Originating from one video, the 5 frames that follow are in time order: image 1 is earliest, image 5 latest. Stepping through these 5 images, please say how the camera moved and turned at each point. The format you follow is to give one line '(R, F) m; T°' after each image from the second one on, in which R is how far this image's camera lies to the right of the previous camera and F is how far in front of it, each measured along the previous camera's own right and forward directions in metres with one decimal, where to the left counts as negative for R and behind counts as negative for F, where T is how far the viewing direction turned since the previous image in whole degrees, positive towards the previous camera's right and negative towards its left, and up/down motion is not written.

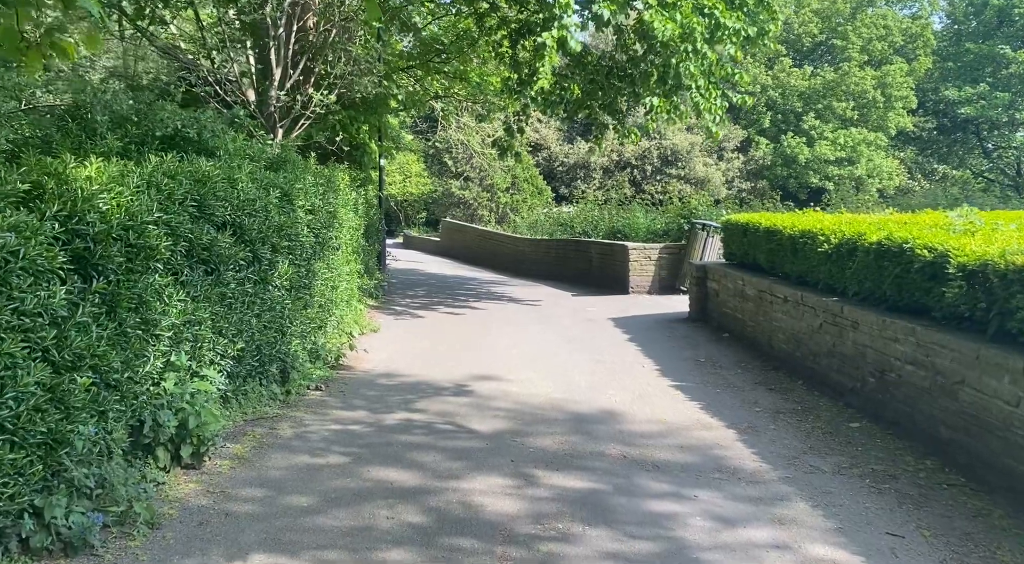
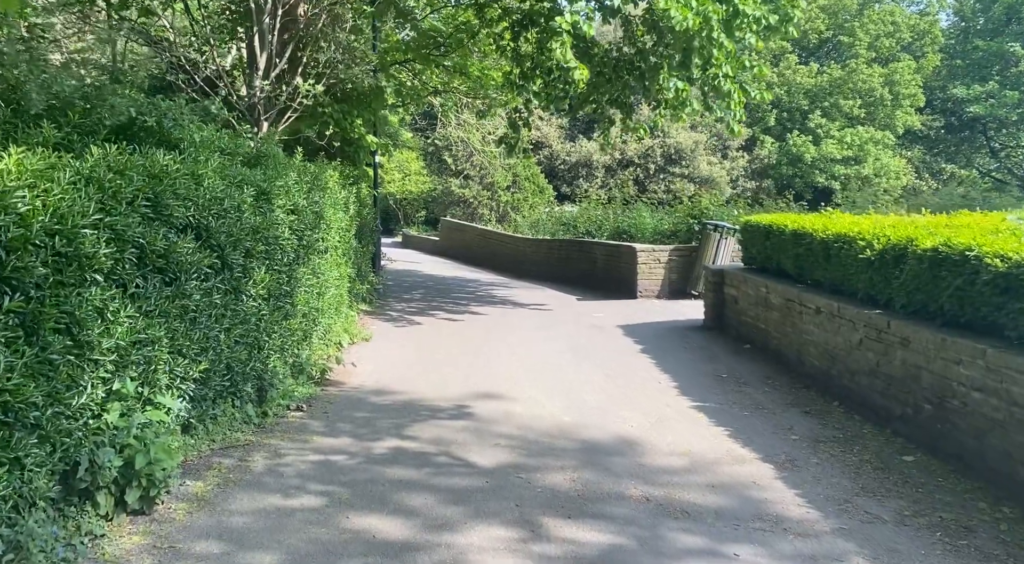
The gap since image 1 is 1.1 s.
(0.0, +0.8) m; 0°
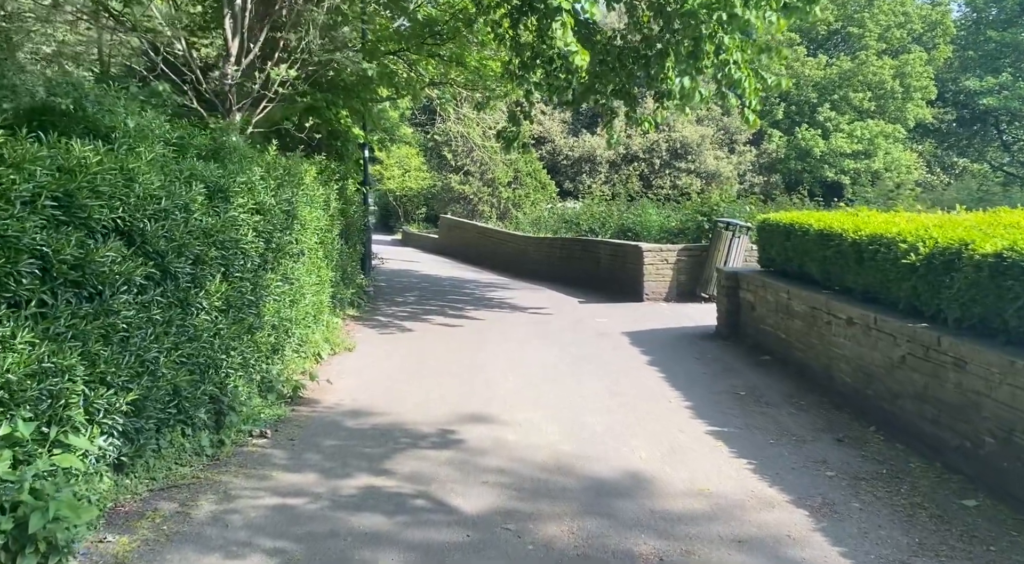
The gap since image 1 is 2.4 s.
(+0.1, +0.9) m; 0°
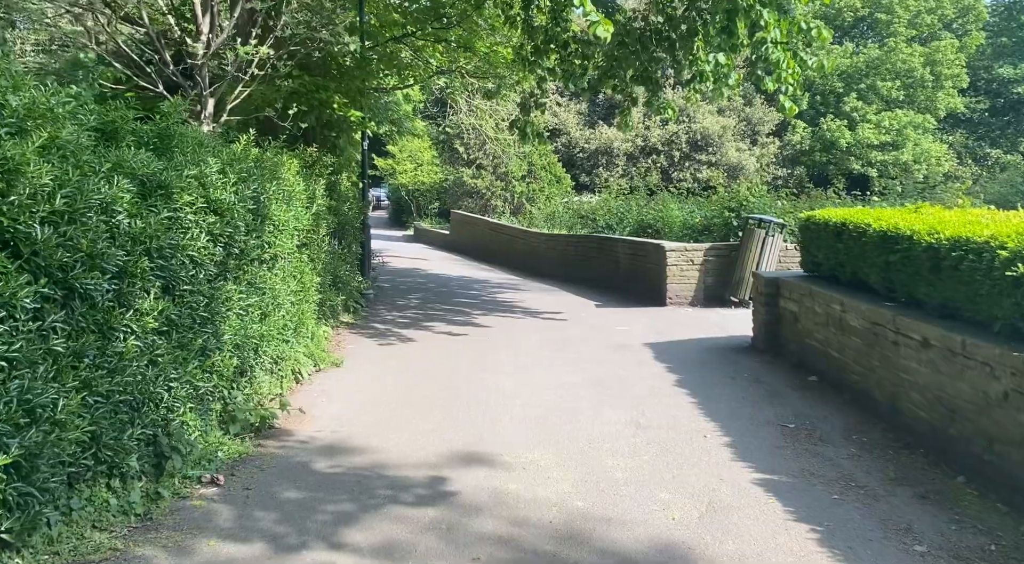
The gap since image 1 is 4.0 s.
(+0.1, +1.2) m; -1°
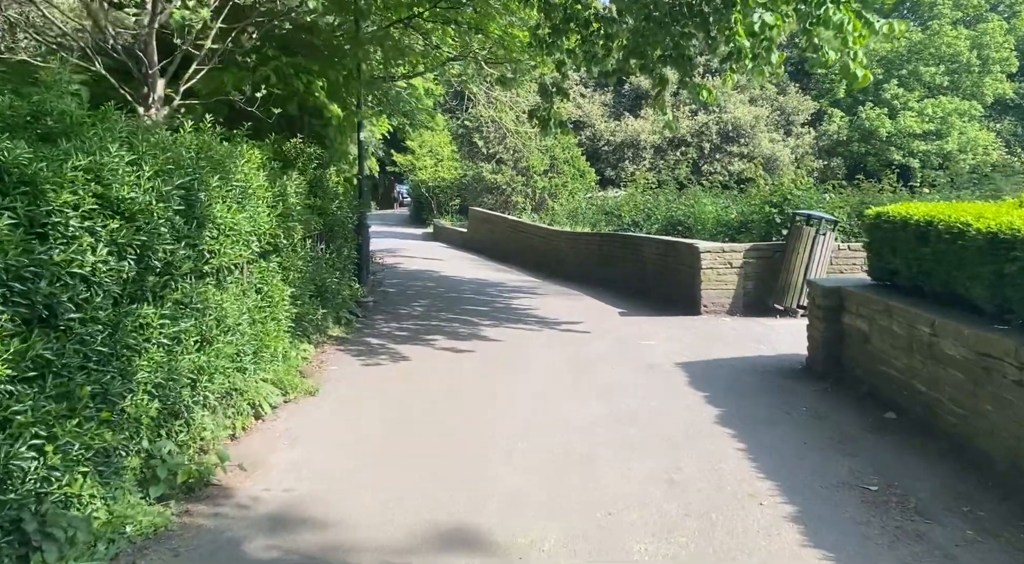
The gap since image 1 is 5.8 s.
(+0.2, +1.4) m; -2°
